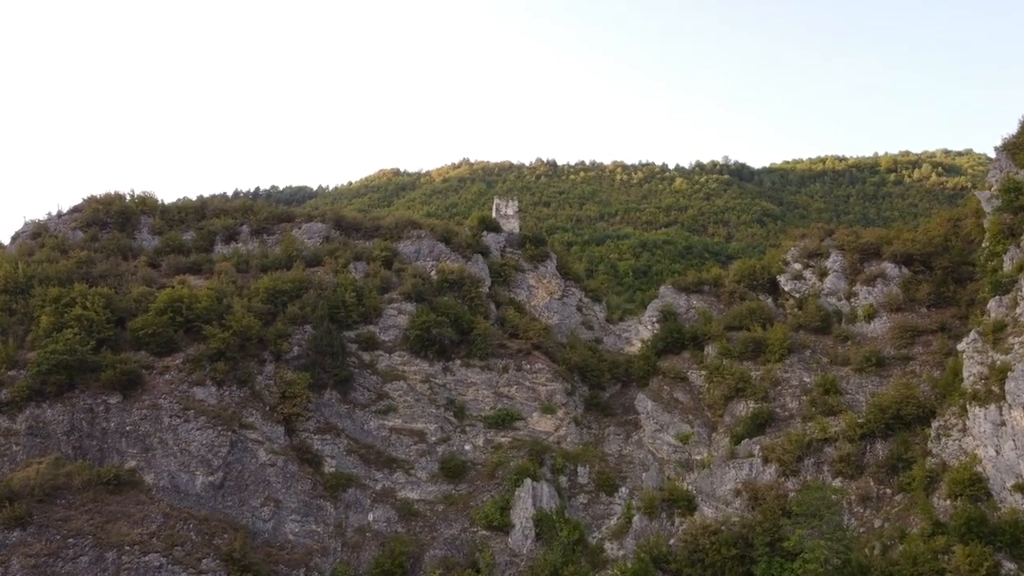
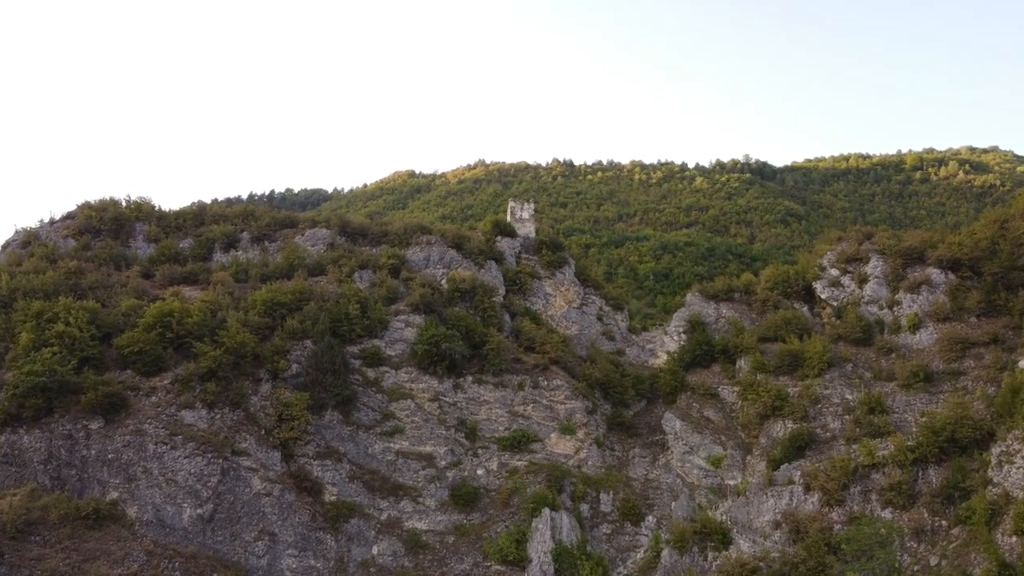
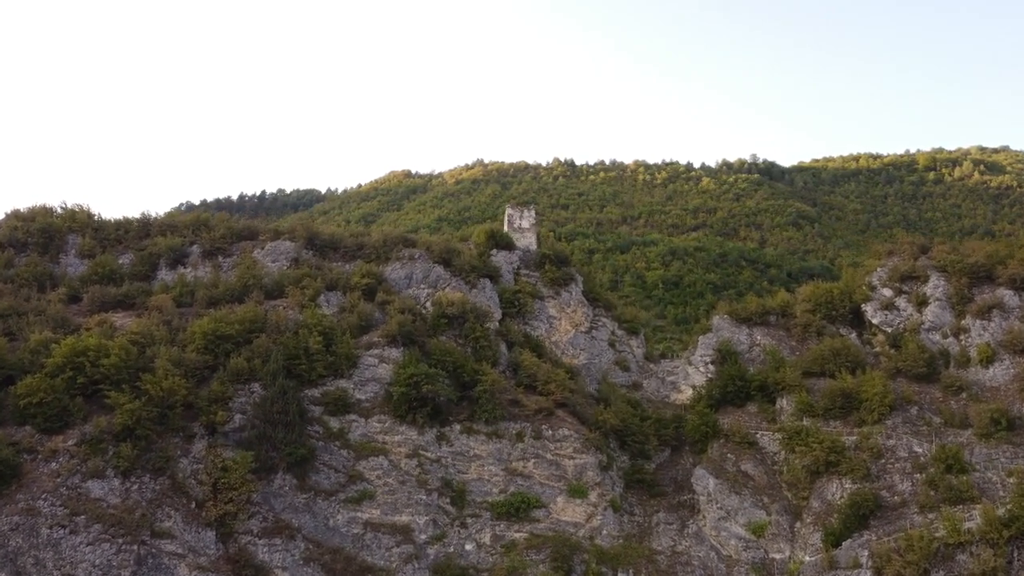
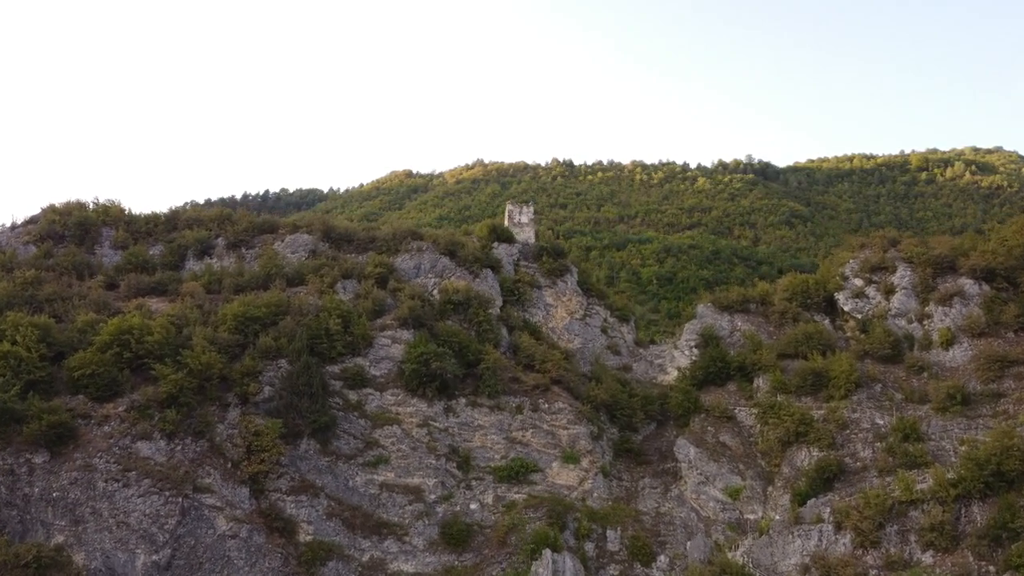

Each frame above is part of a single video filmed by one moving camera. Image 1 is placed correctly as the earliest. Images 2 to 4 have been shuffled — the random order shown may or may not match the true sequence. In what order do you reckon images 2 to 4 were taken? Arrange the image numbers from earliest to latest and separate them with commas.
2, 4, 3
